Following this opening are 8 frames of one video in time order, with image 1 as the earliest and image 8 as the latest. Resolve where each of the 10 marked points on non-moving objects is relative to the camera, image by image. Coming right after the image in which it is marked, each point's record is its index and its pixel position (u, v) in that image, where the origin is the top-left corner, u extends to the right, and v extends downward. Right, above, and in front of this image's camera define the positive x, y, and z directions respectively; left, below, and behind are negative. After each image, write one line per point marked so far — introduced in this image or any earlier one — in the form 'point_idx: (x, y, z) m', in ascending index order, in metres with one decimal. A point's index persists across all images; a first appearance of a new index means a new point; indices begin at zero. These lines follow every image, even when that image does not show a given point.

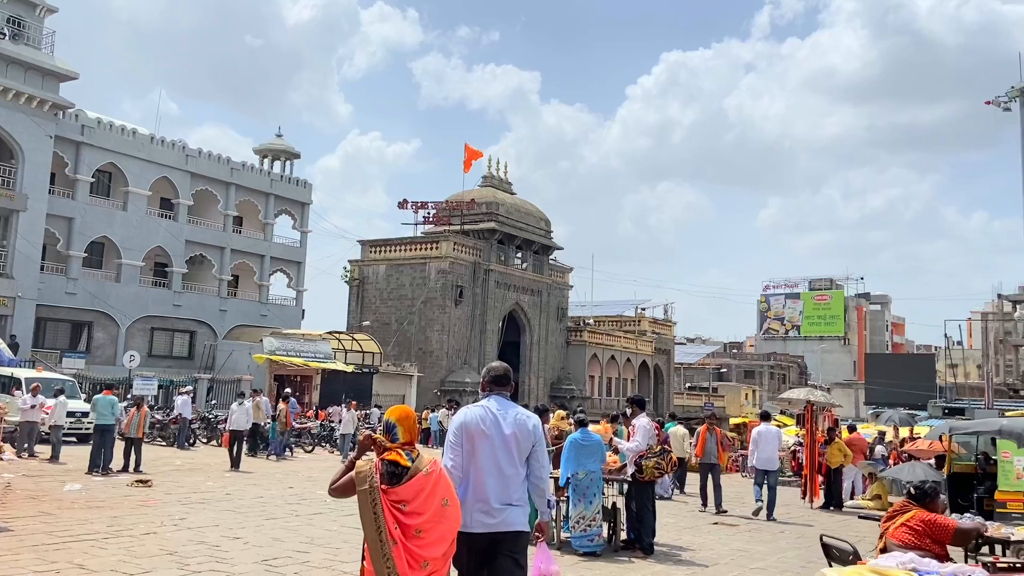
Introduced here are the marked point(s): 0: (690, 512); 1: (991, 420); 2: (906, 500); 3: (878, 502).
0: (+3.3, -4.2, +13.2) m
1: (+6.2, -1.7, +9.0) m
2: (+3.0, -1.6, +5.3) m
3: (+7.7, -4.5, +14.8) m
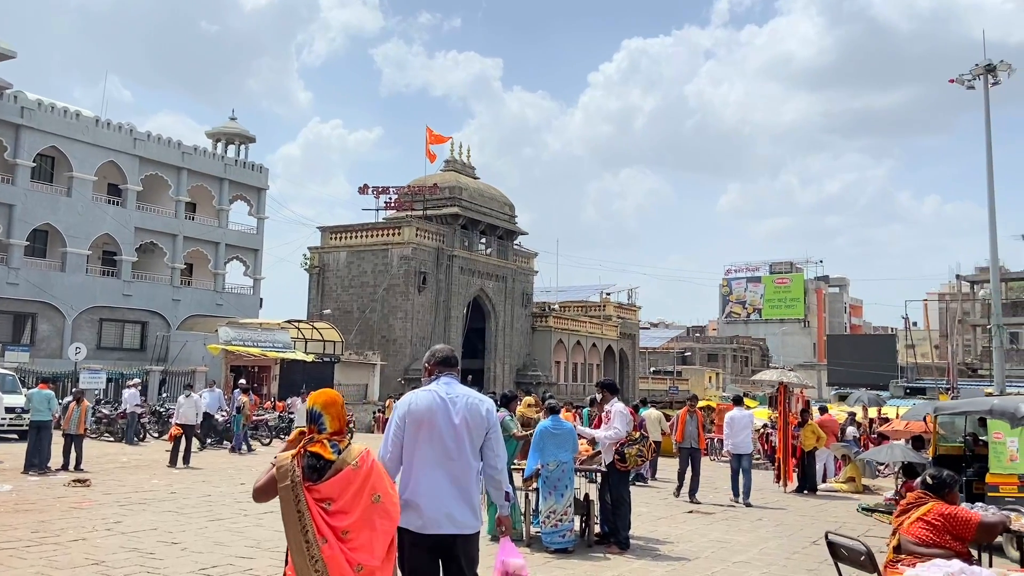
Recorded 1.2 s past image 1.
0: (+2.7, -3.8, +12.7) m
1: (+5.8, -1.4, +8.6) m
2: (+2.7, -1.3, +4.7) m
3: (+7.0, -4.1, +14.5) m
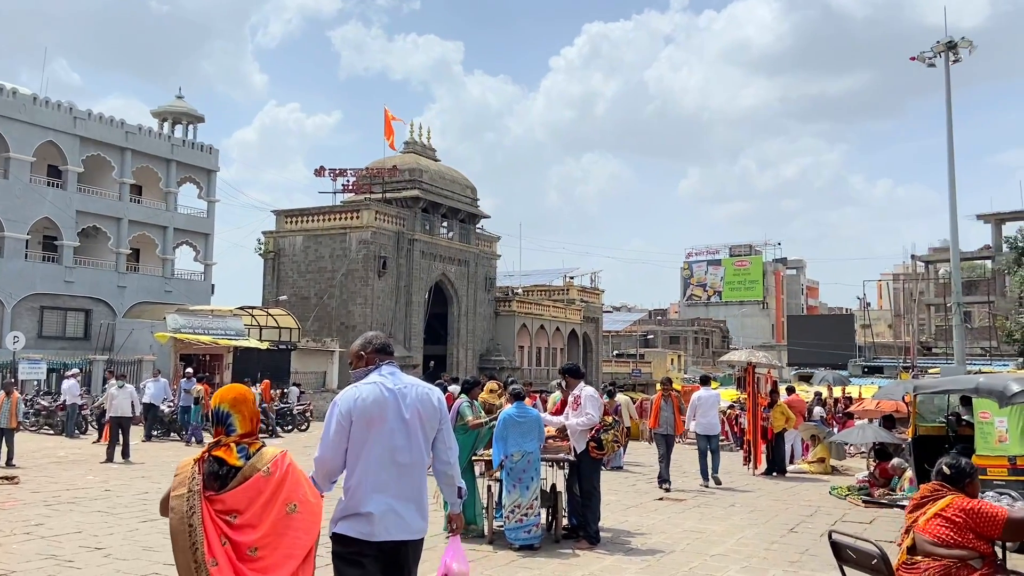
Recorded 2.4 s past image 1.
0: (+2.0, -3.4, +12.1) m
1: (+5.3, -1.1, +8.2) m
2: (+2.5, -1.1, +4.1) m
3: (+6.2, -3.6, +14.2) m
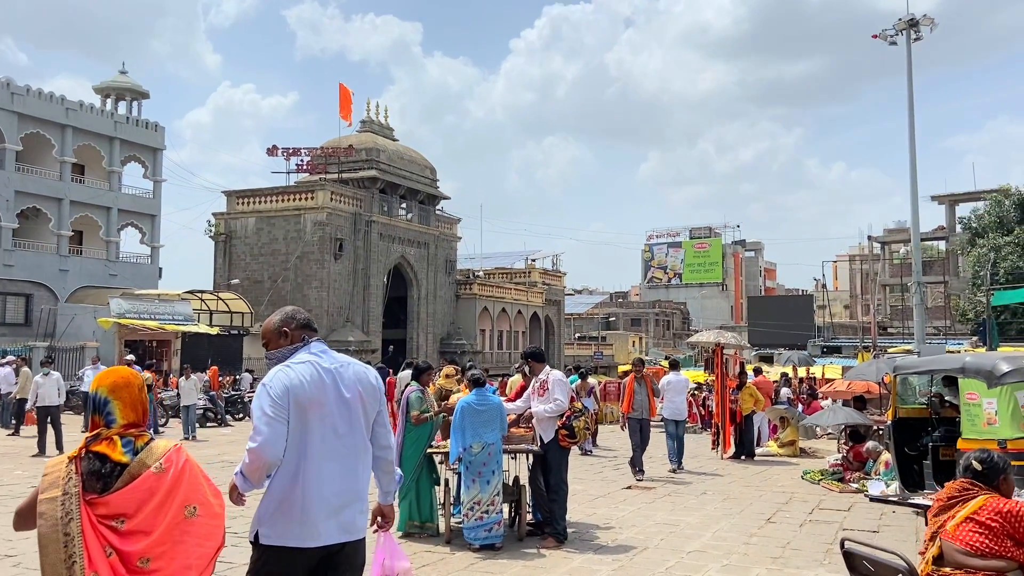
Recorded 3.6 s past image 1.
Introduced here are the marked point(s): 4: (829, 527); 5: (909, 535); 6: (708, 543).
0: (+1.4, -3.1, +11.6) m
1: (+4.9, -0.8, +7.8) m
2: (+2.3, -1.0, +3.5) m
3: (+5.5, -3.2, +13.8) m
4: (+3.5, -2.6, +7.8) m
5: (+4.1, -2.6, +7.3) m
6: (+2.0, -2.6, +7.1) m
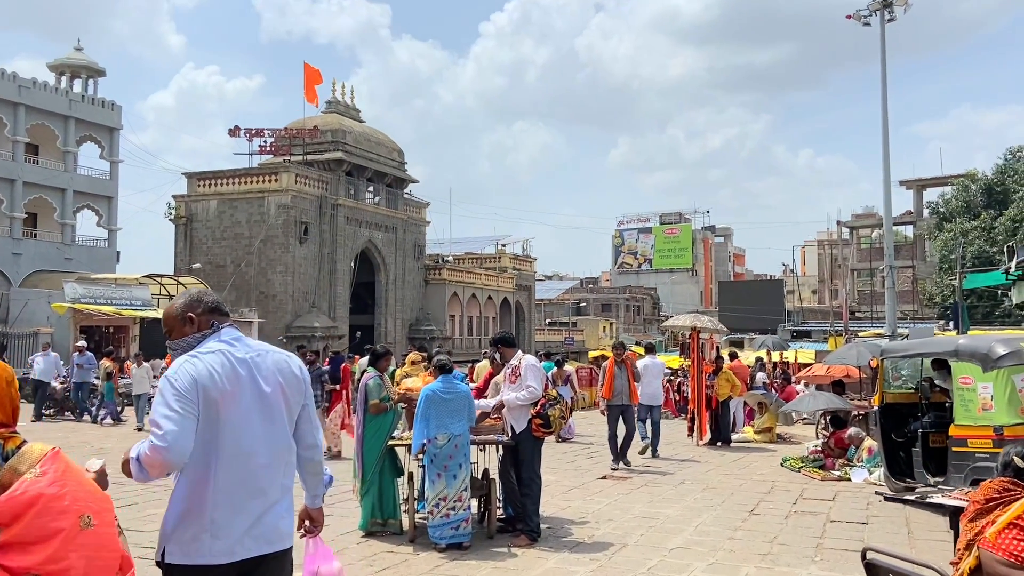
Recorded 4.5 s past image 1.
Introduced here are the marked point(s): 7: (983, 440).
0: (+0.9, -2.8, +11.1) m
1: (+4.5, -0.5, +7.4) m
2: (+2.1, -0.8, +3.0) m
3: (+4.9, -2.8, +13.5) m
4: (+3.2, -2.4, +7.4) m
5: (+3.8, -2.4, +6.9) m
6: (+1.7, -2.4, +6.6) m
7: (+4.6, -1.5, +6.8) m
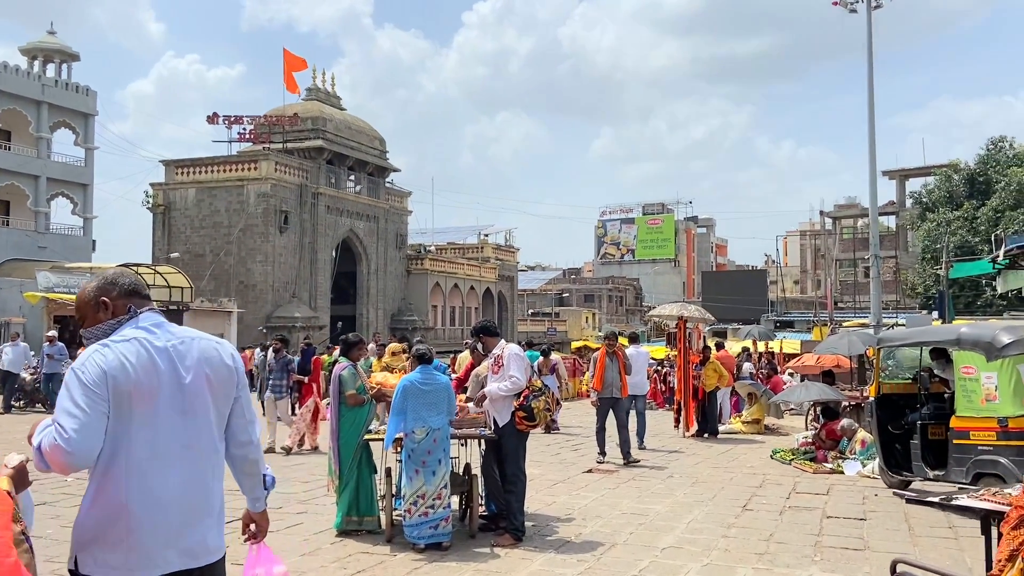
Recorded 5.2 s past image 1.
0: (+0.6, -2.6, +10.8) m
1: (+4.4, -0.4, +7.1) m
2: (+2.1, -0.7, +2.7) m
3: (+4.6, -2.6, +13.3) m
4: (+3.0, -2.3, +7.1) m
5: (+3.6, -2.2, +6.6) m
6: (+1.5, -2.2, +6.3) m
7: (+4.4, -1.3, +6.6) m
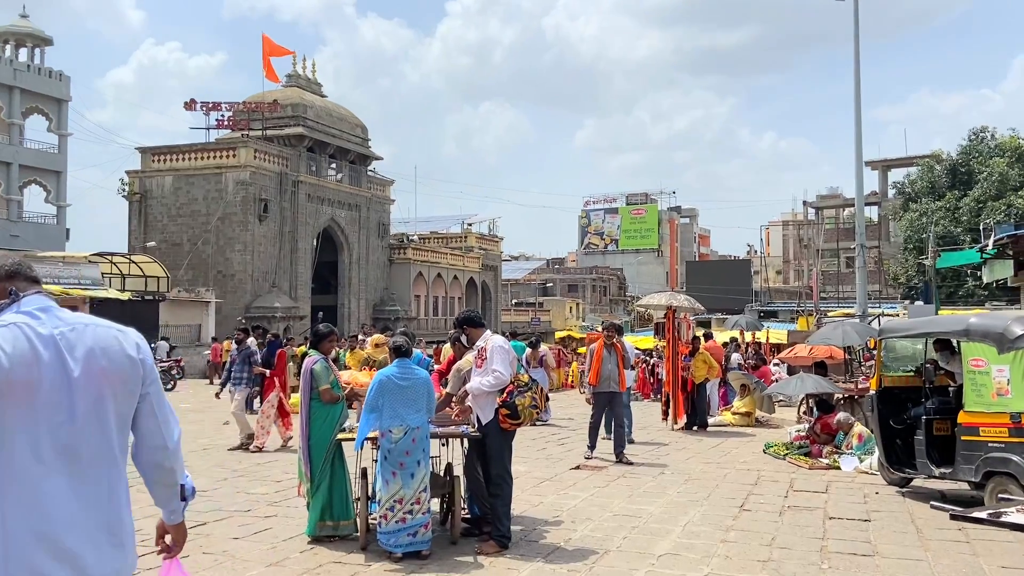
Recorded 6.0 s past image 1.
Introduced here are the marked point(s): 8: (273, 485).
0: (+0.4, -2.4, +10.3) m
1: (+4.2, -0.3, +6.8) m
2: (+2.0, -0.7, +2.3) m
3: (+4.3, -2.4, +12.9) m
4: (+2.9, -2.2, +6.7) m
5: (+3.5, -2.1, +6.3) m
6: (+1.4, -2.1, +5.9) m
7: (+4.3, -1.2, +6.2) m
8: (-2.9, -2.4, +8.5) m
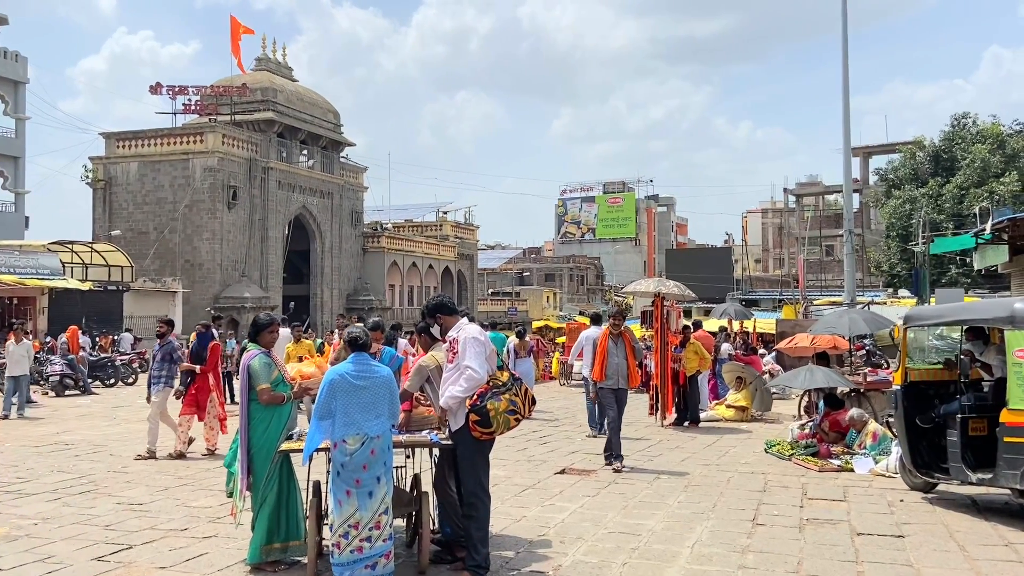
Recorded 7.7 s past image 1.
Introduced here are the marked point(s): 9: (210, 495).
0: (+0.1, -2.2, +9.4) m
1: (+4.0, -0.1, +5.9) m
2: (+2.0, -0.6, +1.4) m
3: (+3.9, -2.2, +12.1) m
4: (+2.7, -2.0, +5.9) m
5: (+3.4, -2.0, +5.4) m
6: (+1.3, -2.0, +5.0) m
7: (+4.1, -1.1, +5.4) m
8: (-3.1, -2.2, +7.5) m
9: (-3.3, -2.2, +7.6) m
